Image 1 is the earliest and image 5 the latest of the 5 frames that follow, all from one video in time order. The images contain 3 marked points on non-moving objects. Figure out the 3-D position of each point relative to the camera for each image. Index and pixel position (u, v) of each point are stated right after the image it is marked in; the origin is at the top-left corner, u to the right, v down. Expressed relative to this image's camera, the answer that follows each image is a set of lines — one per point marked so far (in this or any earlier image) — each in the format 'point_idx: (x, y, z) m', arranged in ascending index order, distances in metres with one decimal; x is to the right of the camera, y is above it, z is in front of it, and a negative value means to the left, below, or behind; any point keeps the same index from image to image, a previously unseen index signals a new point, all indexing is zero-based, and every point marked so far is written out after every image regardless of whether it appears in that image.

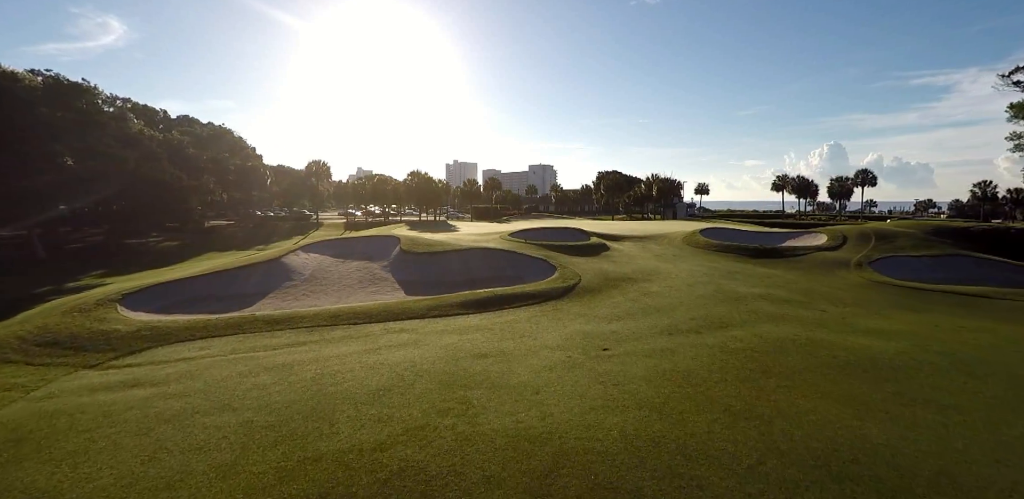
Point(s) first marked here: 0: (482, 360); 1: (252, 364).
0: (-1.0, -3.7, +15.2) m
1: (-9.0, -3.9, +15.8) m
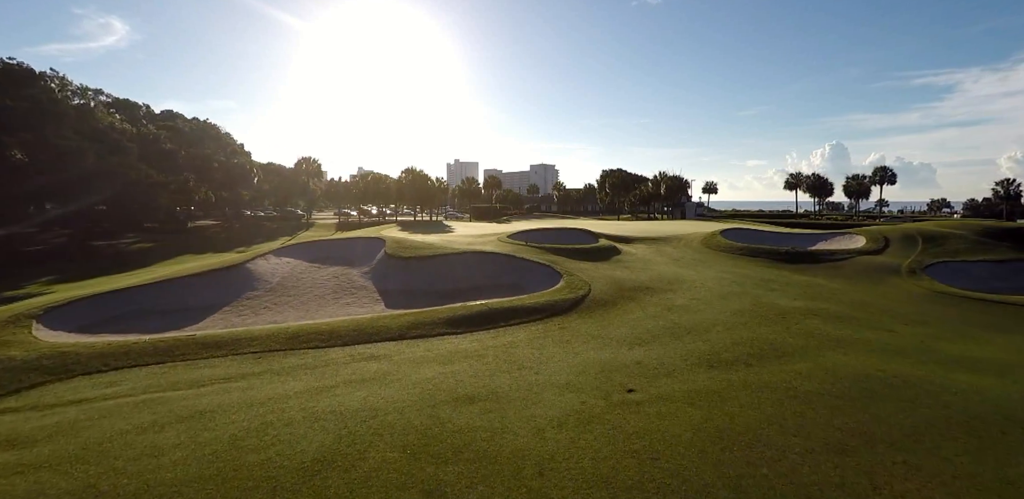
0: (-1.1, -3.9, +11.3) m
1: (-9.1, -4.2, +12.0) m
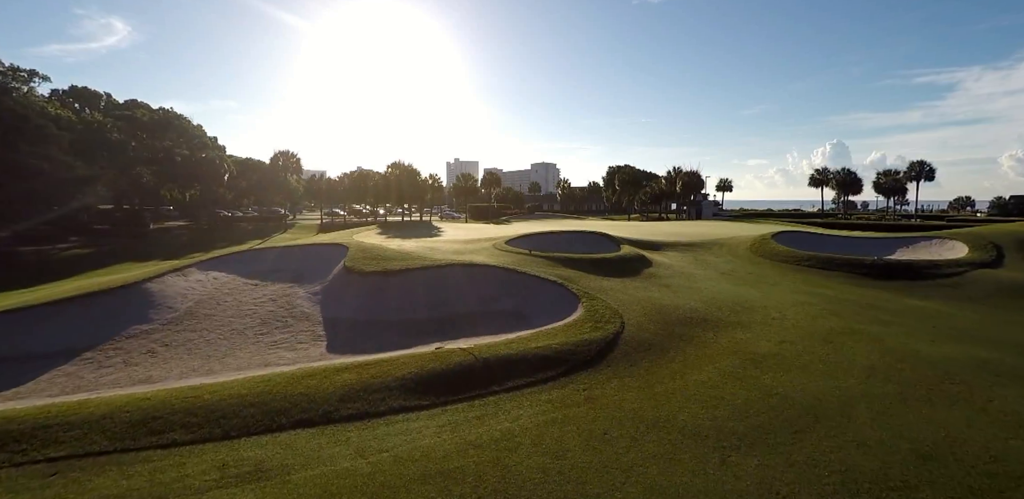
0: (-1.2, -4.5, +4.3) m
1: (-9.2, -4.8, +5.0) m
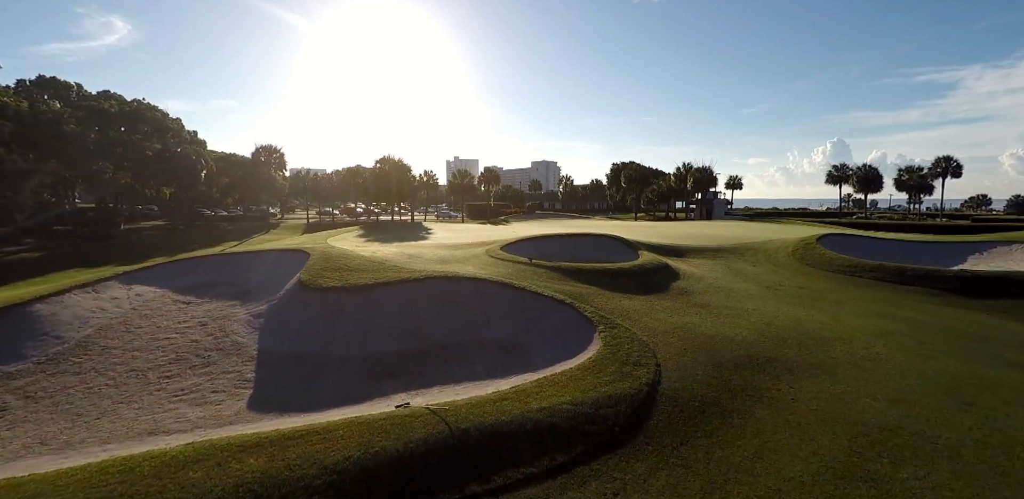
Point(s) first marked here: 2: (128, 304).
0: (-1.3, -4.9, -0.1) m
1: (-9.3, -5.2, +0.6) m
2: (-14.0, -2.0, +16.9) m
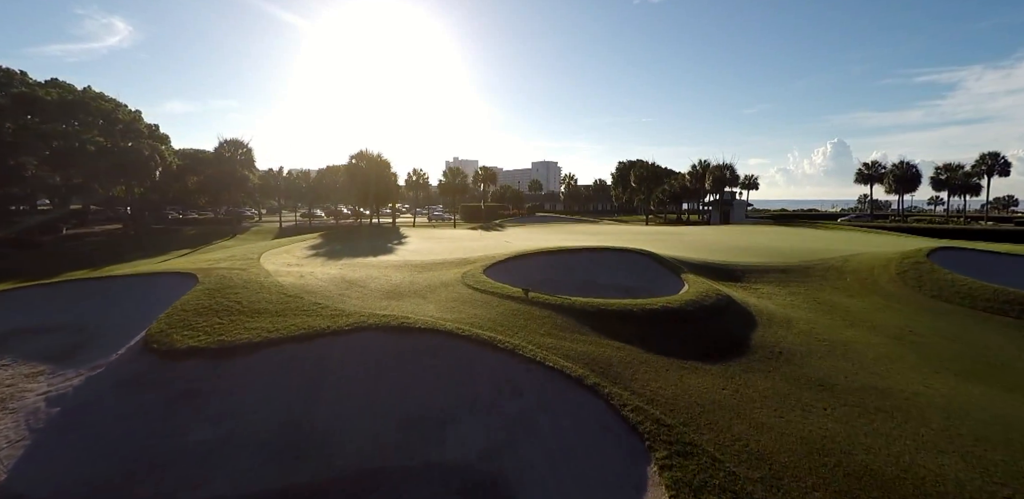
0: (-1.8, -5.6, -6.9) m
1: (-9.8, -5.9, -6.1) m
2: (-14.4, -2.7, +10.1) m
